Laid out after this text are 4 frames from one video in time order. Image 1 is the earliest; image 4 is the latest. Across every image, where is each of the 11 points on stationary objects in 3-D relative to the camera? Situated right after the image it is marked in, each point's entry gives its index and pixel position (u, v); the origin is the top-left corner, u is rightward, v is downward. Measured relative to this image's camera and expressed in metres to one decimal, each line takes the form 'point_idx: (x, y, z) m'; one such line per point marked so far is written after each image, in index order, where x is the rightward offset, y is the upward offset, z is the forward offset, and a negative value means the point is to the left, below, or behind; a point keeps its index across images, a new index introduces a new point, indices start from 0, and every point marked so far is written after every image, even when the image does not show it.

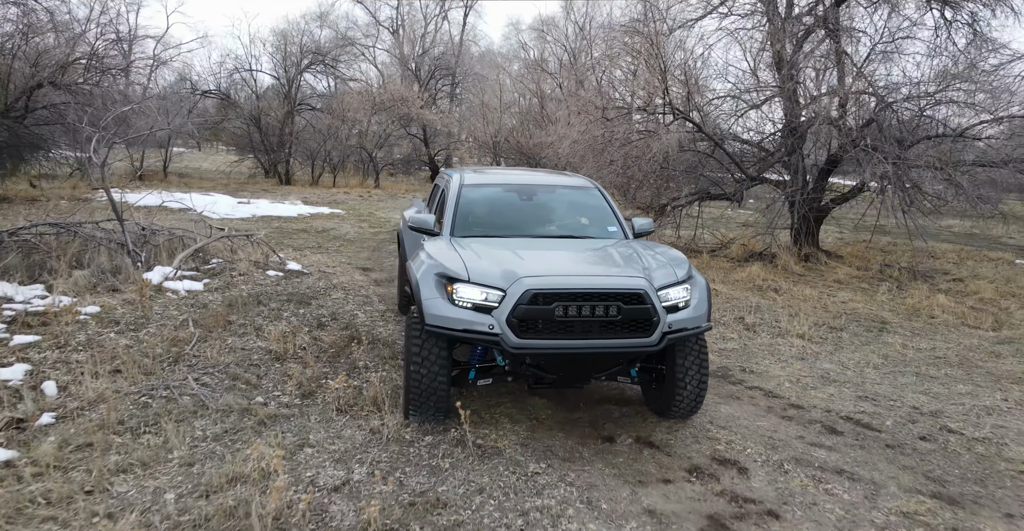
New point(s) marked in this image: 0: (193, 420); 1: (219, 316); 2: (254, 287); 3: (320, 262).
0: (-2.0, -1.0, +4.7) m
1: (-2.7, -0.5, +6.9) m
2: (-2.8, -0.2, +8.1) m
3: (-2.6, +0.1, +10.3) m
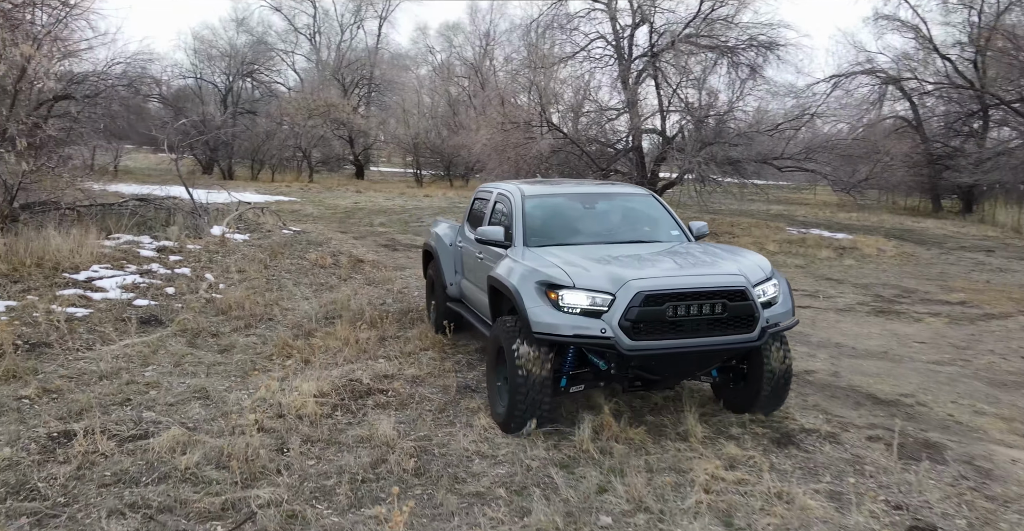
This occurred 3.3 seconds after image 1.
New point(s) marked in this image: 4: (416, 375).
0: (-2.7, -0.3, +9.4) m
1: (-3.6, +0.2, +11.5) m
2: (-3.9, +0.5, +12.7) m
3: (-4.0, +0.8, +14.9) m
4: (-0.7, -0.9, +5.9) m
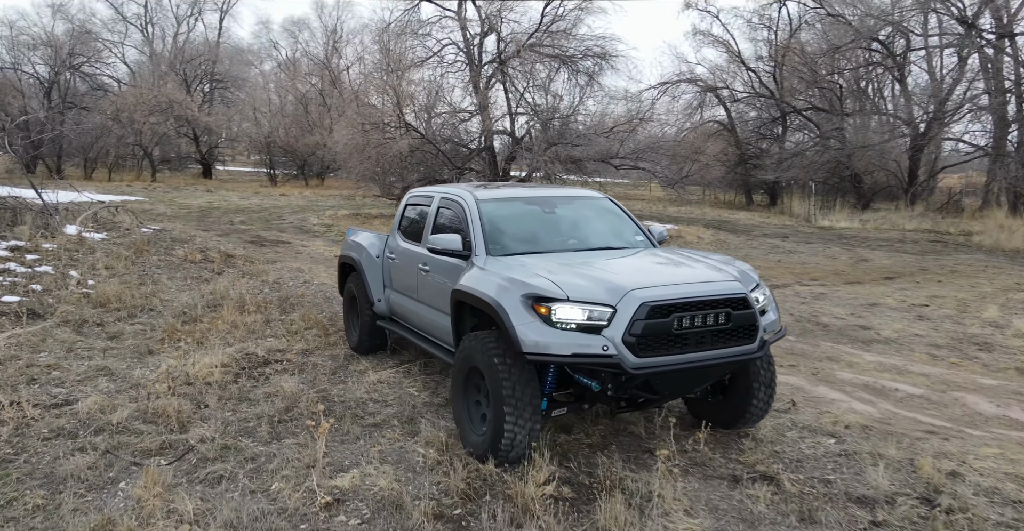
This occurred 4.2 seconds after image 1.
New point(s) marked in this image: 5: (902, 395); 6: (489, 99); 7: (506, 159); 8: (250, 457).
0: (-4.5, -0.2, +9.8) m
1: (-5.8, +0.3, +11.7) m
2: (-6.2, +0.5, +12.8) m
3: (-6.8, +0.8, +15.0) m
4: (-1.8, -0.7, +6.7) m
5: (+2.7, -0.9, +5.3) m
6: (-0.6, +4.0, +18.1) m
7: (-0.1, +2.6, +18.8) m
8: (-1.4, -1.1, +4.2) m
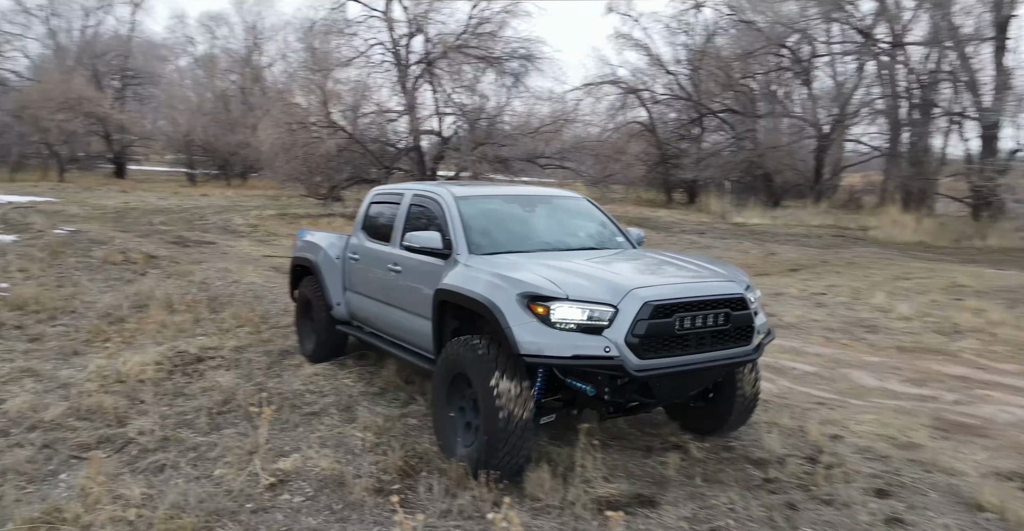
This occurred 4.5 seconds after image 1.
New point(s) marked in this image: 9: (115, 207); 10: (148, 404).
0: (-5.4, -0.2, +9.6) m
1: (-6.9, +0.2, +11.4) m
2: (-7.4, +0.5, +12.4) m
3: (-8.3, +0.8, +14.5) m
4: (-2.5, -0.7, +6.8) m
5: (+2.2, -0.8, +5.8) m
6: (-2.3, +4.0, +18.3) m
7: (-2.0, +2.7, +19.0) m
8: (-1.8, -1.0, +4.3) m
9: (-10.5, +1.6, +20.0) m
10: (-2.4, -0.9, +5.0) m
